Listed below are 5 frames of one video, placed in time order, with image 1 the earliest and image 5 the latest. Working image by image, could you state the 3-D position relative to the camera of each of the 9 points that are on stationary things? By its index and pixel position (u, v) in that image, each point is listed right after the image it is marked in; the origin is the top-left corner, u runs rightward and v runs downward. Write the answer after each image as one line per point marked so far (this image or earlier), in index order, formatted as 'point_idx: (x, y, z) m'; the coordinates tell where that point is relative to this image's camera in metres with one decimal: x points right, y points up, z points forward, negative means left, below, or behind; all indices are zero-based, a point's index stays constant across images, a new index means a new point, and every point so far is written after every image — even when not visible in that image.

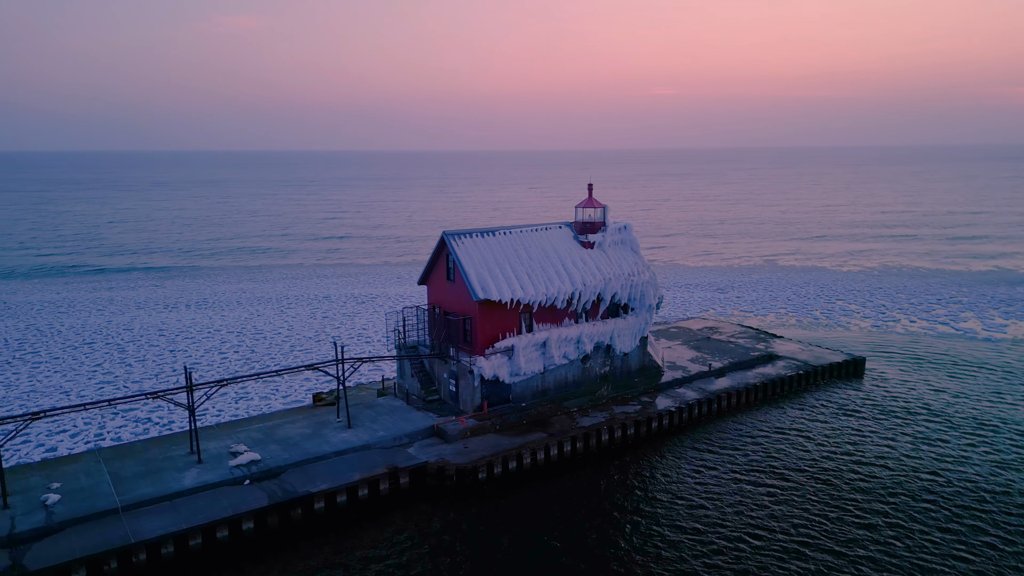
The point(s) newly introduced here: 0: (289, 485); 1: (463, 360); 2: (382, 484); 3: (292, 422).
0: (-5.4, -4.8, +15.6) m
1: (-1.5, -2.2, +19.9) m
2: (-3.4, -5.0, +16.5) m
3: (-6.6, -4.0, +19.2) m
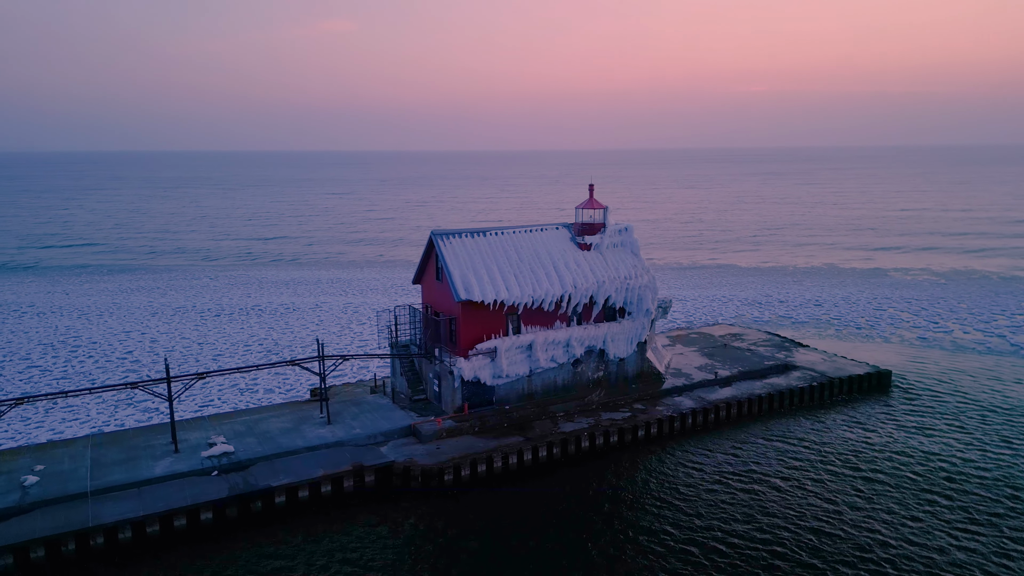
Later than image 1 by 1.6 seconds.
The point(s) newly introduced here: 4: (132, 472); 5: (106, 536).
0: (-6.4, -4.7, +15.9) m
1: (-2.0, -2.2, +19.8) m
2: (-4.3, -5.0, +16.6) m
3: (-7.2, -3.9, +19.6) m
4: (-9.4, -4.6, +15.8) m
5: (-8.8, -5.4, +14.0) m
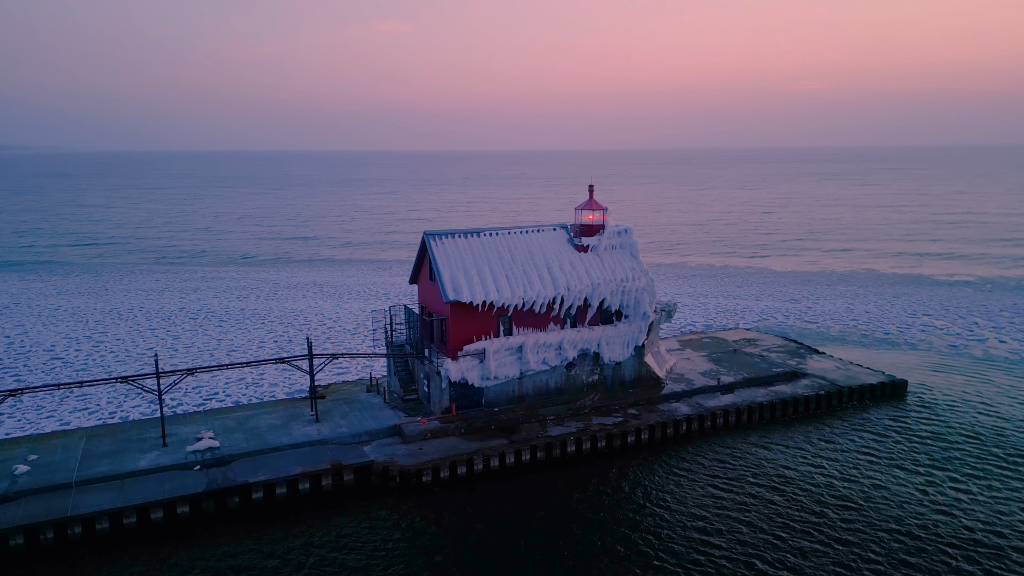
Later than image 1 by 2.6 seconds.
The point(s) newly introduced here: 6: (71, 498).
0: (-7.0, -4.7, +16.1) m
1: (-2.4, -2.2, +19.8) m
2: (-4.9, -5.0, +16.7) m
3: (-7.6, -3.8, +19.9) m
4: (-10.0, -4.5, +16.3) m
5: (-9.6, -5.3, +14.4) m
6: (-10.2, -4.8, +14.8) m
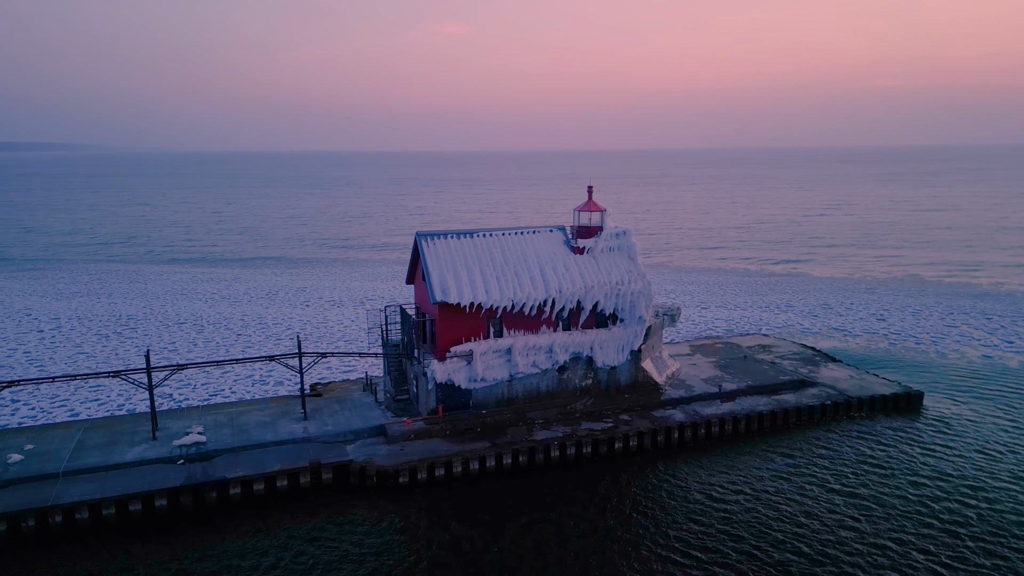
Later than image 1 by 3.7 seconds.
0: (-7.6, -4.6, +16.4) m
1: (-2.7, -2.2, +19.8) m
2: (-5.5, -5.0, +16.8) m
3: (-8.0, -3.8, +20.2) m
4: (-10.6, -4.4, +16.7) m
5: (-10.3, -5.2, +14.8) m
6: (-10.9, -4.8, +15.3) m
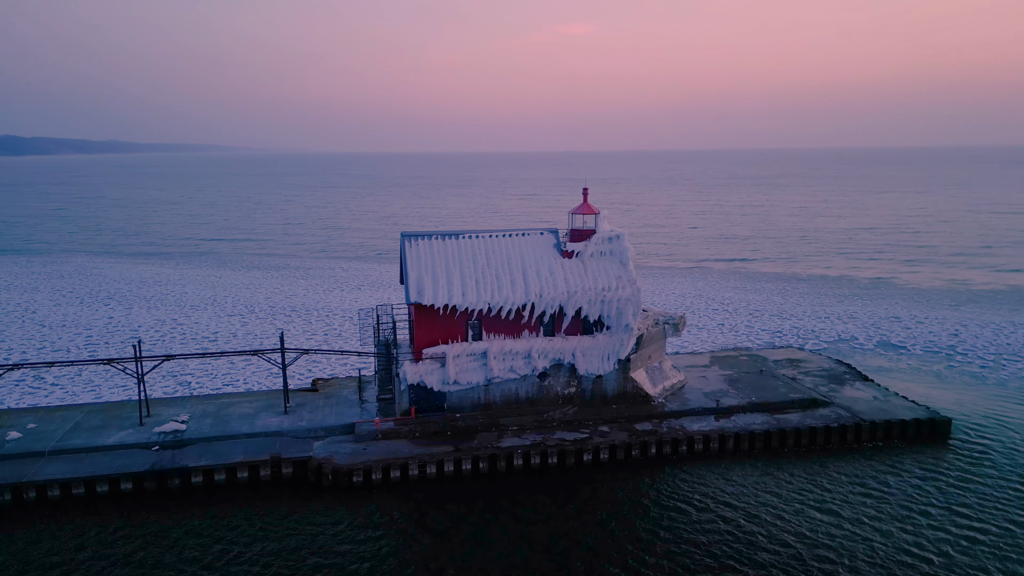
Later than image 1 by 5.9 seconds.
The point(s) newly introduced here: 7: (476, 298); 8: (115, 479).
0: (-8.9, -4.5, +17.2) m
1: (-3.5, -2.3, +19.9) m
2: (-6.7, -4.9, +17.3) m
3: (-8.6, -3.7, +21.0) m
4: (-11.7, -4.2, +17.9) m
5: (-11.7, -5.1, +16.0) m
6: (-12.2, -4.6, +16.6) m
7: (-1.1, -0.3, +19.7) m
8: (-10.1, -4.8, +16.4) m
